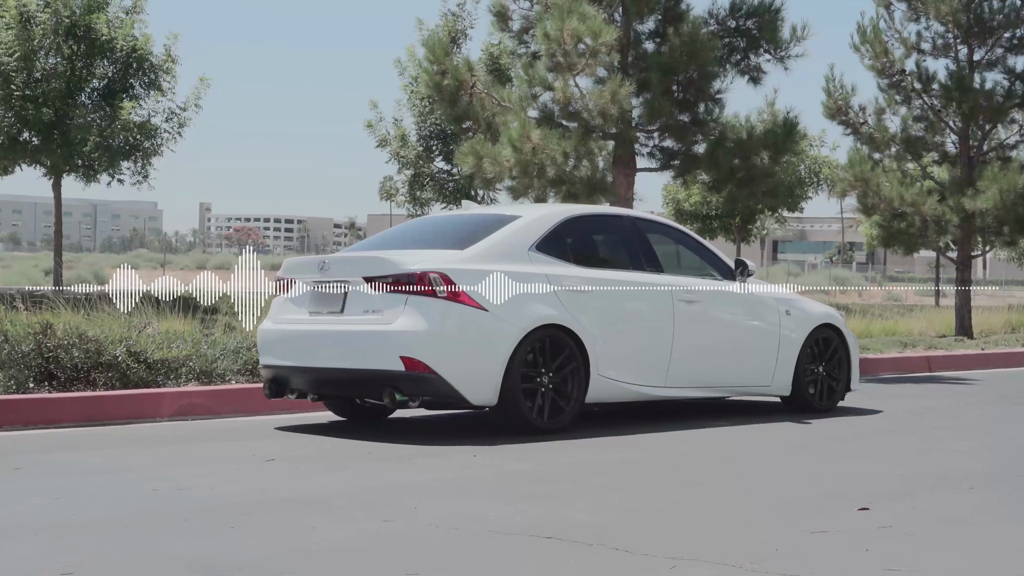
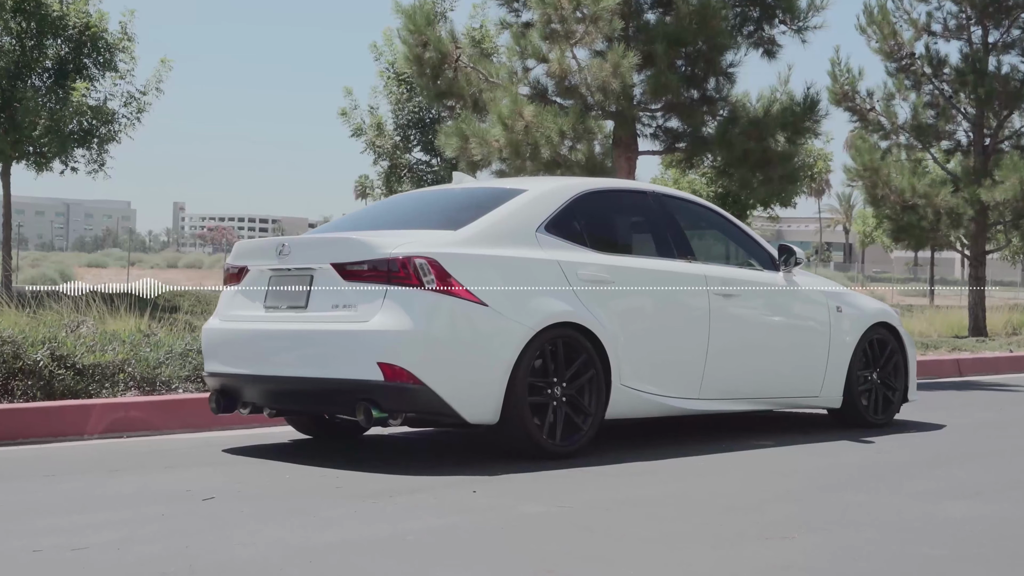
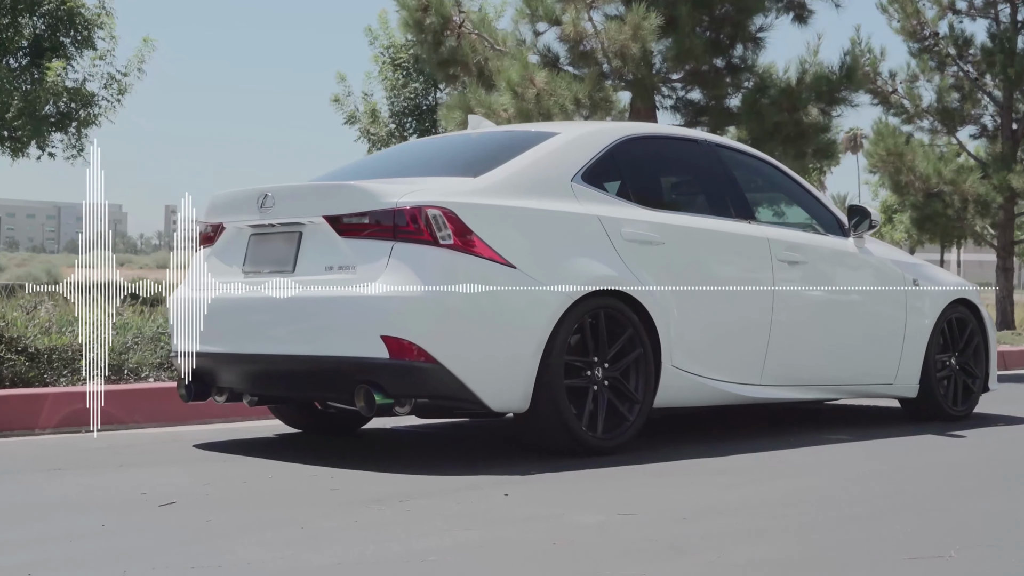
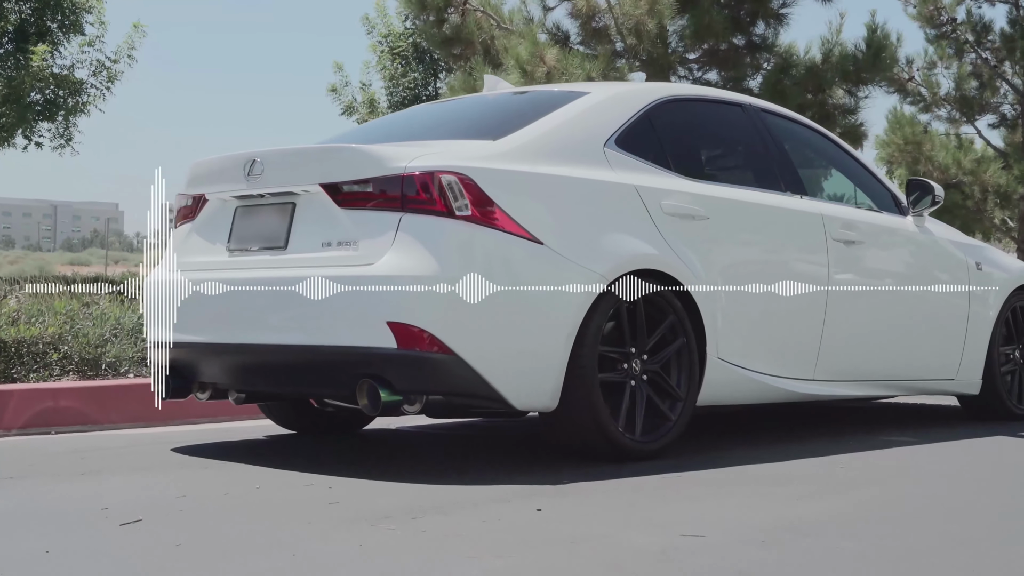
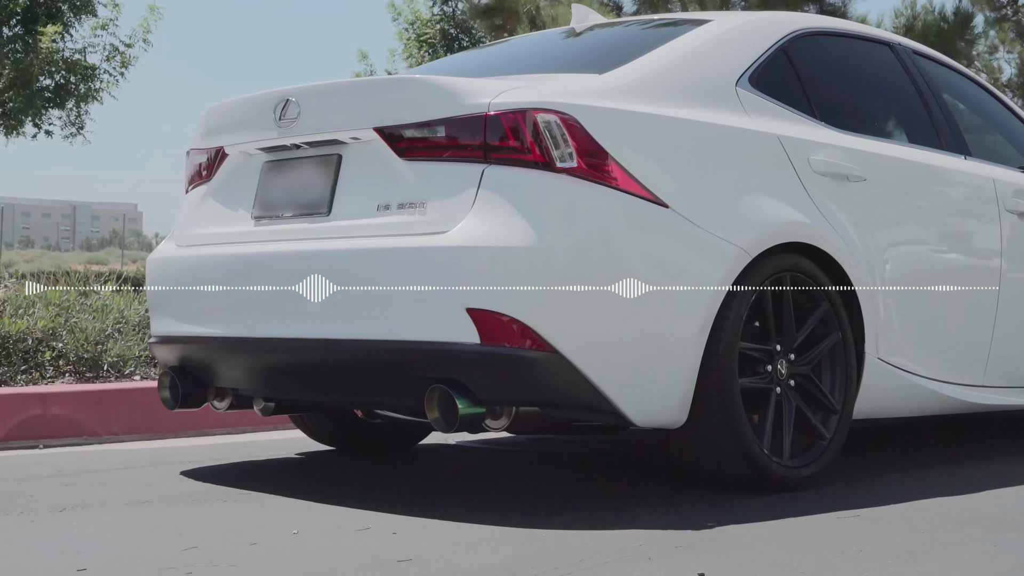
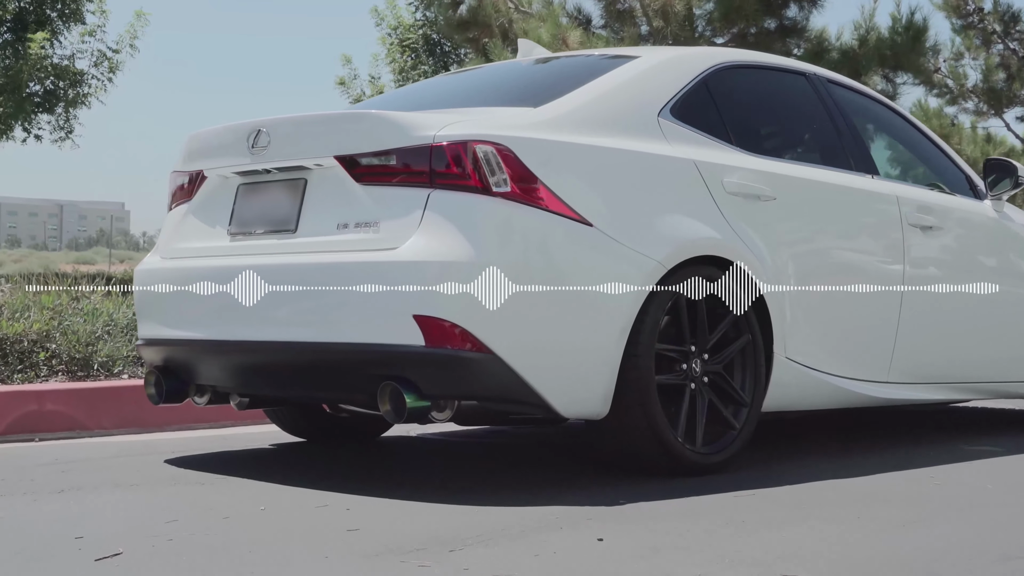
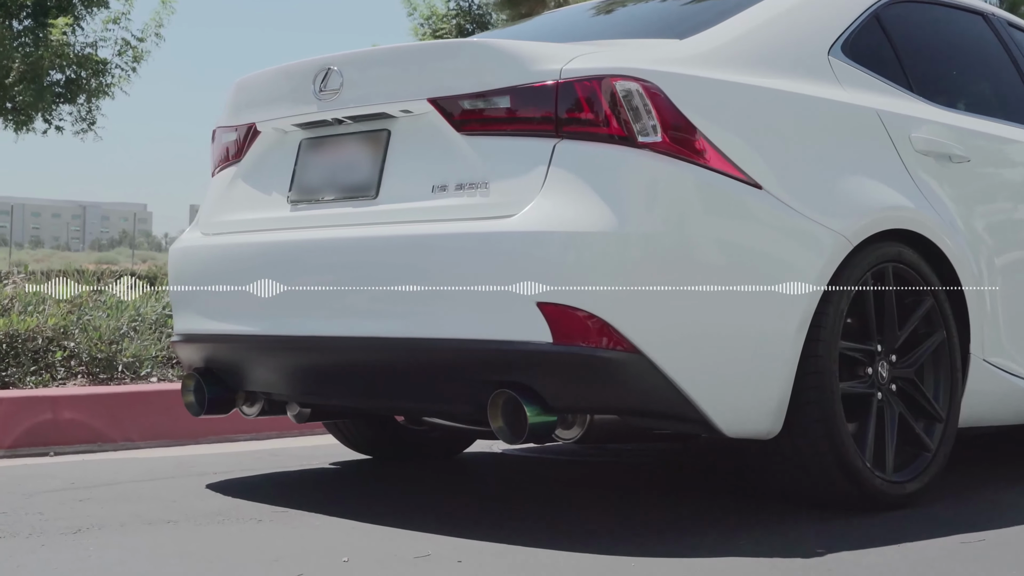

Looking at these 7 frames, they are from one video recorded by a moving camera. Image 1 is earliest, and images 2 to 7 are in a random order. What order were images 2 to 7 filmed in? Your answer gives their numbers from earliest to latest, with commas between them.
2, 3, 4, 6, 5, 7
